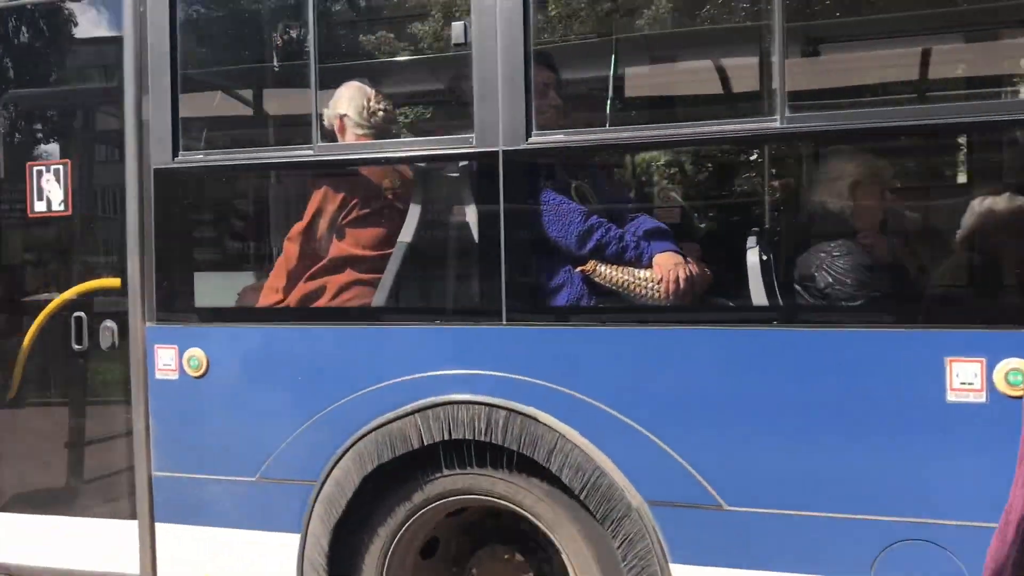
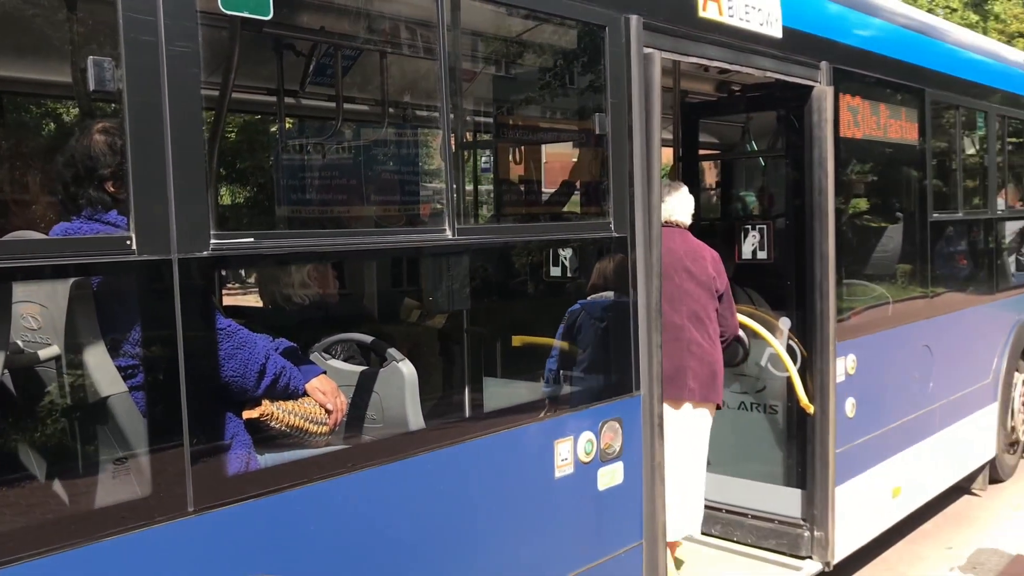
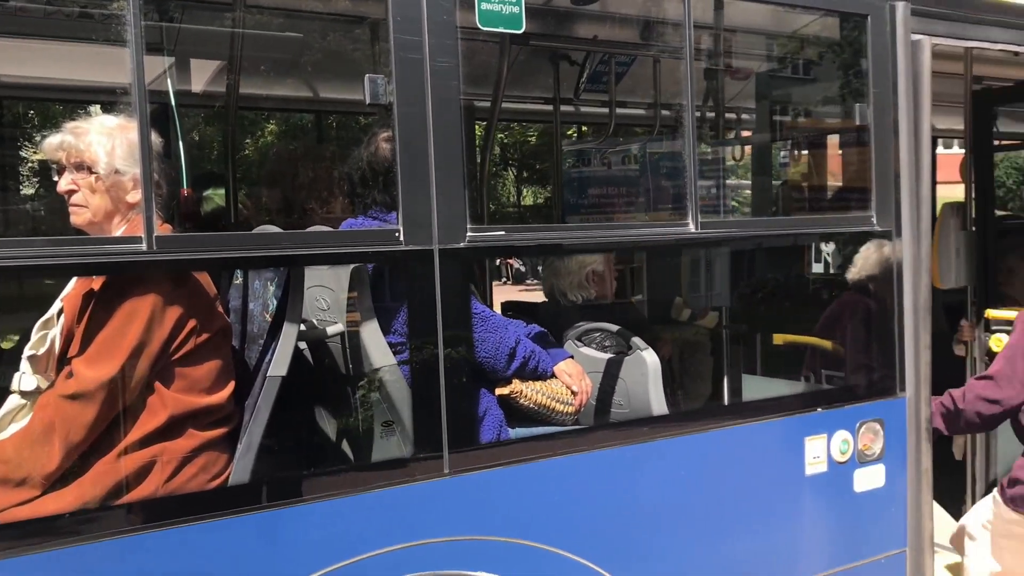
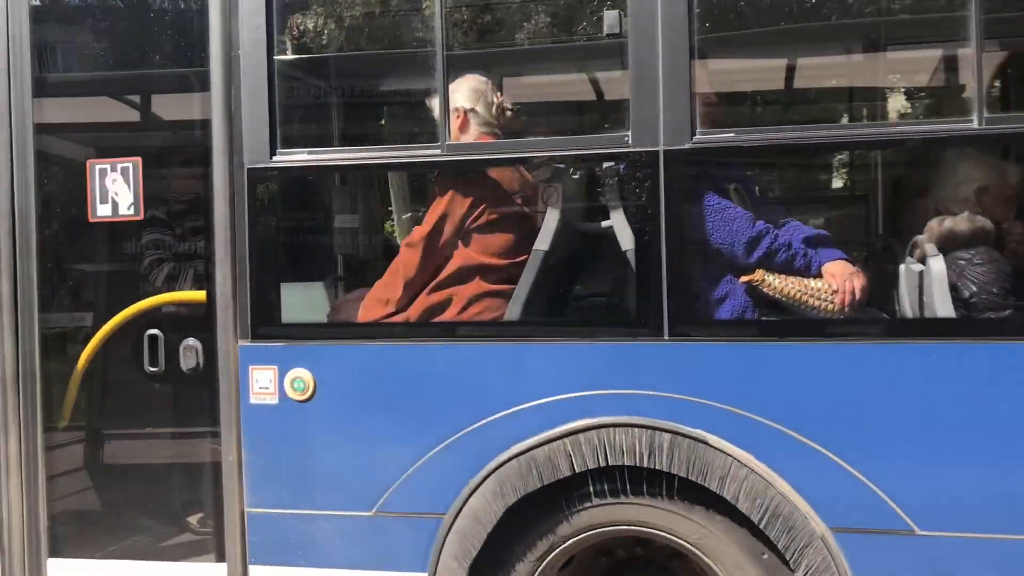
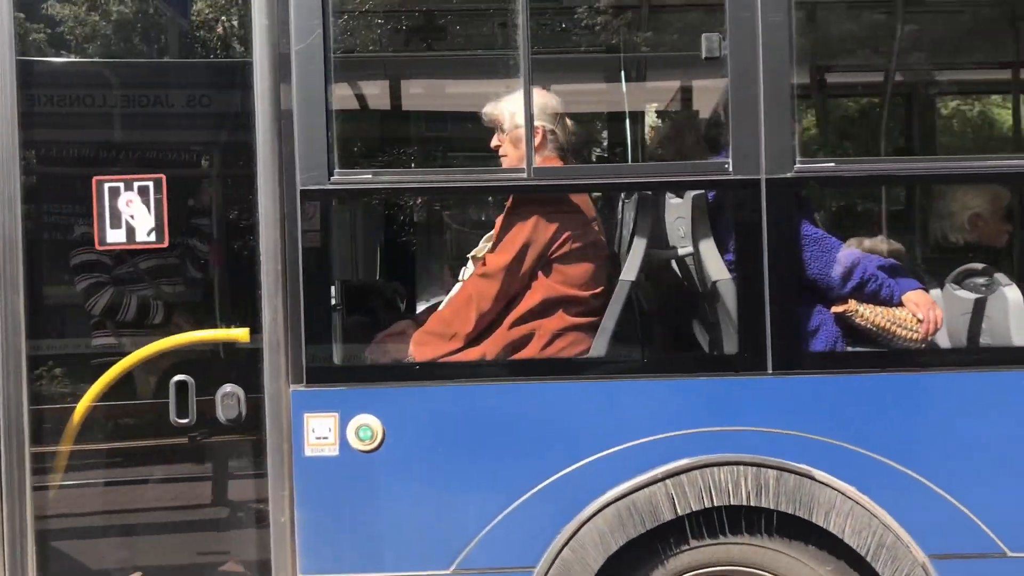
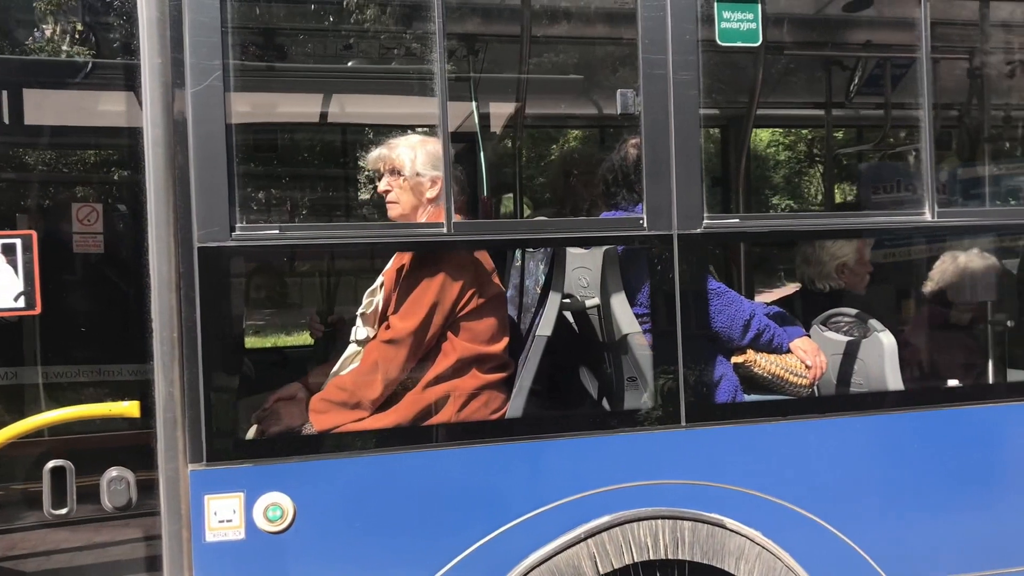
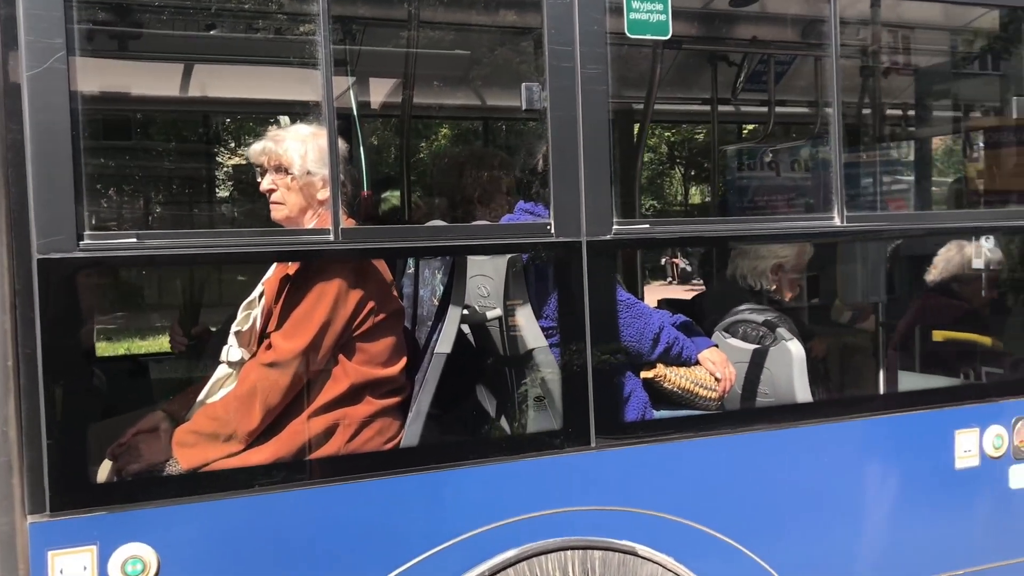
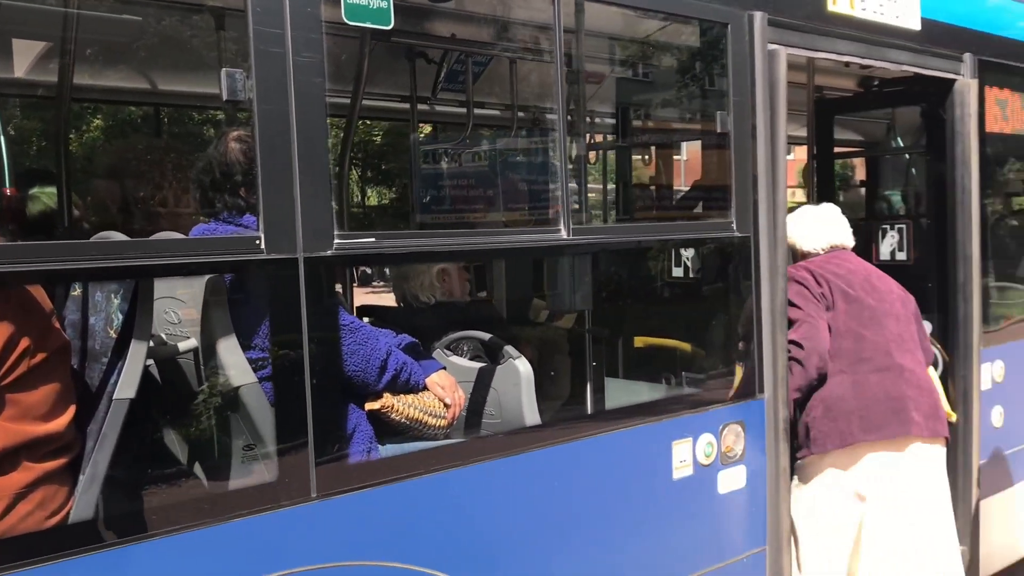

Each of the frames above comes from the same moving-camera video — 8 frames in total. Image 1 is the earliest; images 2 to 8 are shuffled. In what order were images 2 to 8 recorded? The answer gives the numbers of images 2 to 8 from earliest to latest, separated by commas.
4, 5, 6, 7, 3, 8, 2
